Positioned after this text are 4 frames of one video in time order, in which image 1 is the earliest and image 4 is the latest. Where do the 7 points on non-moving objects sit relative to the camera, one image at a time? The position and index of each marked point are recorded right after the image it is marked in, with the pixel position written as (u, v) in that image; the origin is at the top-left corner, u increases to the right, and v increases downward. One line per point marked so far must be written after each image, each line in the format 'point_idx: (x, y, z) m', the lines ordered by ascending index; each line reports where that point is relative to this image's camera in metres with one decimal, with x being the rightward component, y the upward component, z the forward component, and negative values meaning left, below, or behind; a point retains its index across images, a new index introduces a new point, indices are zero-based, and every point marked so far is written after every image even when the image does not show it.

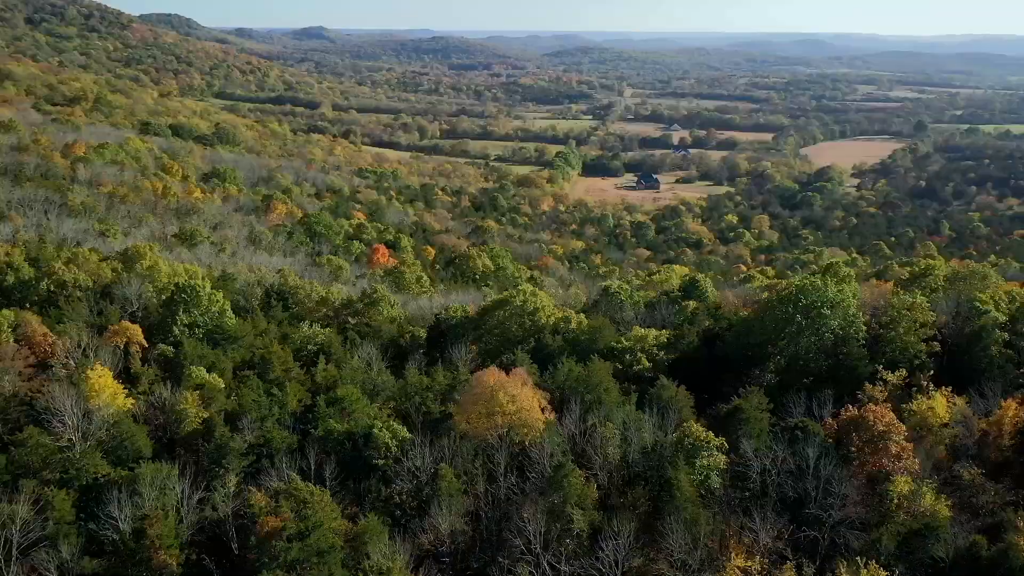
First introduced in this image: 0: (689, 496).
0: (+3.9, -4.6, +17.7) m
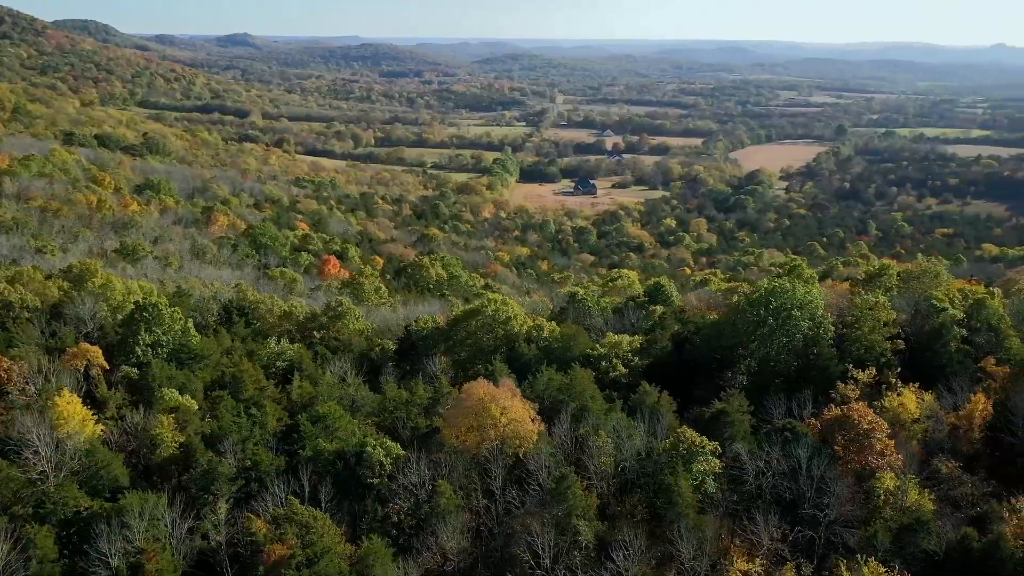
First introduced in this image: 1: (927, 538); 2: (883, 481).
0: (+3.9, -4.7, +17.7) m
1: (+8.9, -5.5, +17.5) m
2: (+8.5, -4.5, +18.9) m
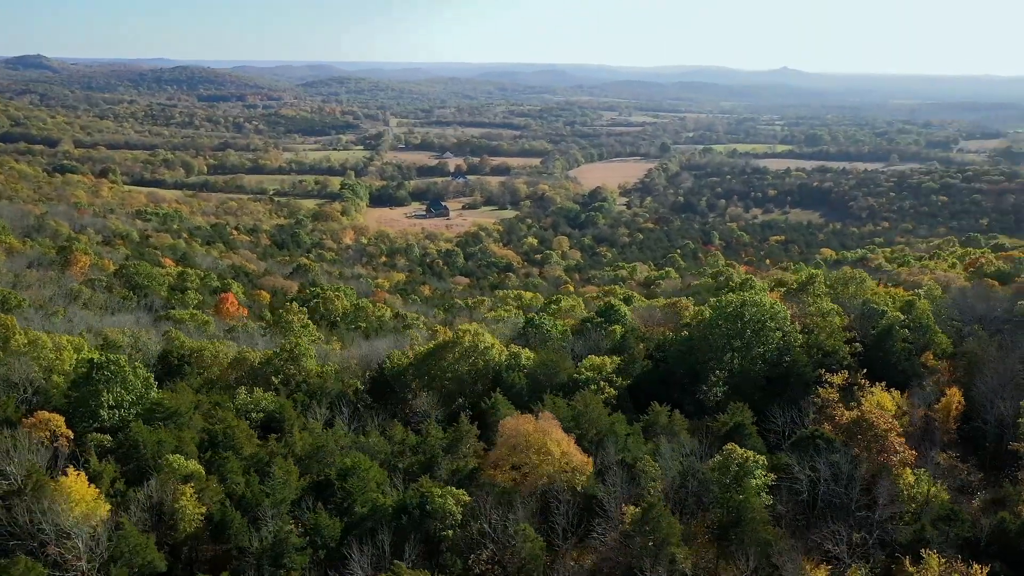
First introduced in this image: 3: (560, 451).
0: (+5.6, -5.2, +18.1) m
1: (+10.6, -5.6, +18.8) m
2: (+9.9, -4.7, +20.2) m
3: (+1.2, -4.0, +19.7) m
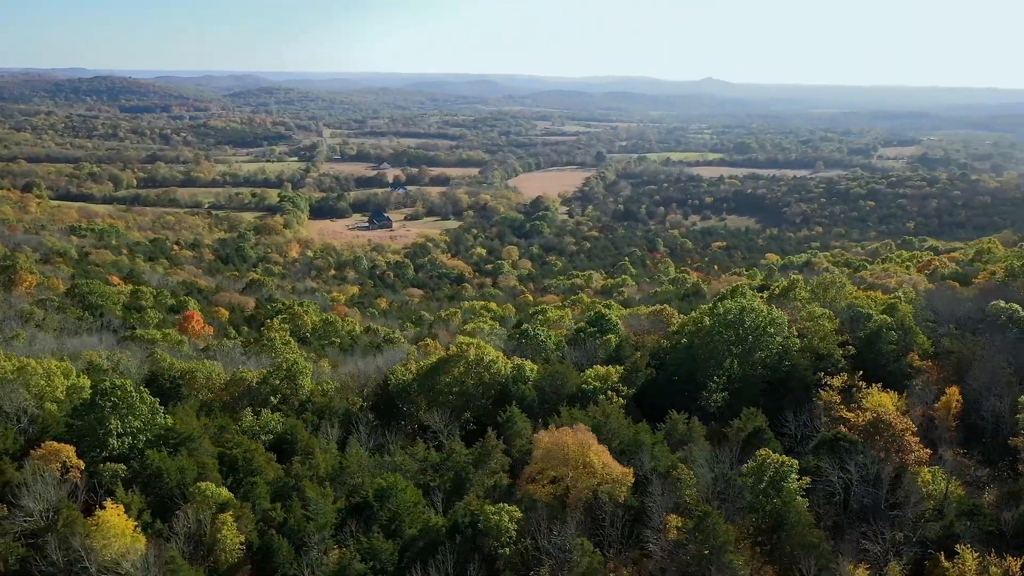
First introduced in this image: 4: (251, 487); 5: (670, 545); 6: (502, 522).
0: (+6.7, -5.3, +18.4) m
1: (+11.6, -5.7, +19.6) m
2: (+10.8, -4.8, +20.9) m
3: (+2.2, -4.3, +19.7) m
4: (-6.3, -4.8, +19.7) m
5: (+3.5, -5.7, +17.7) m
6: (-0.2, -5.0, +17.3) m
